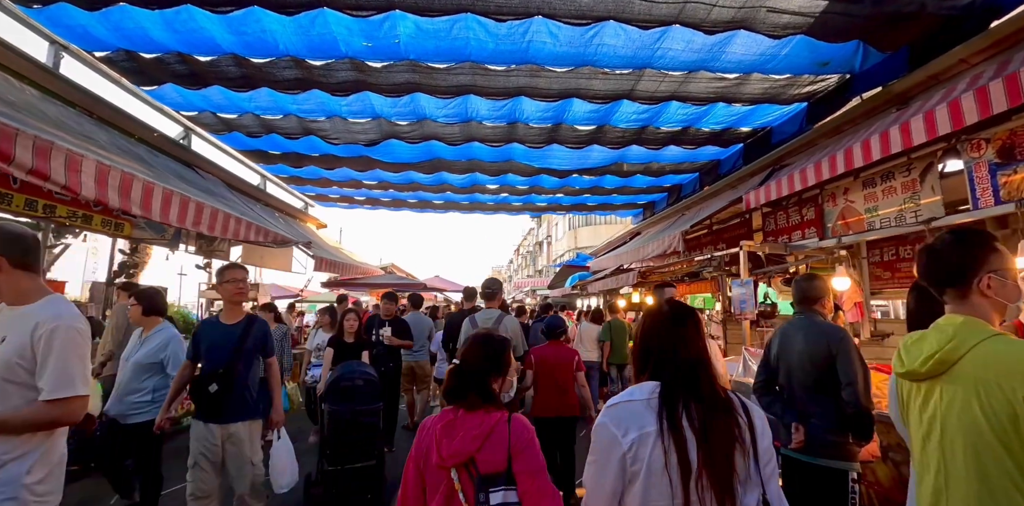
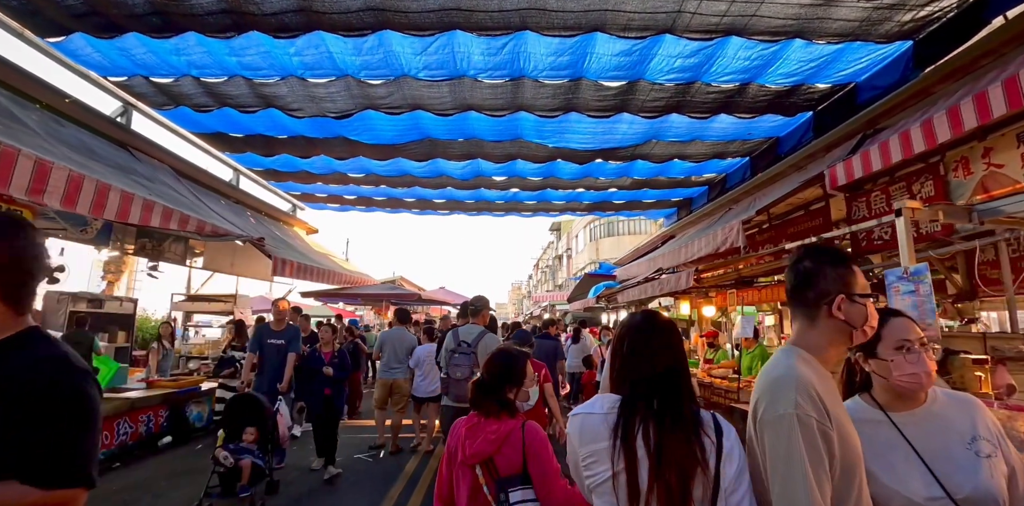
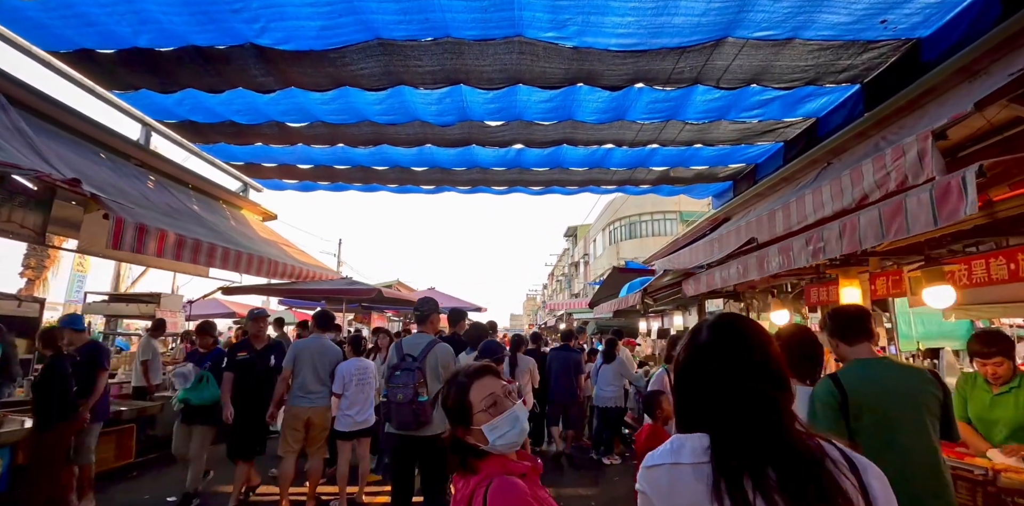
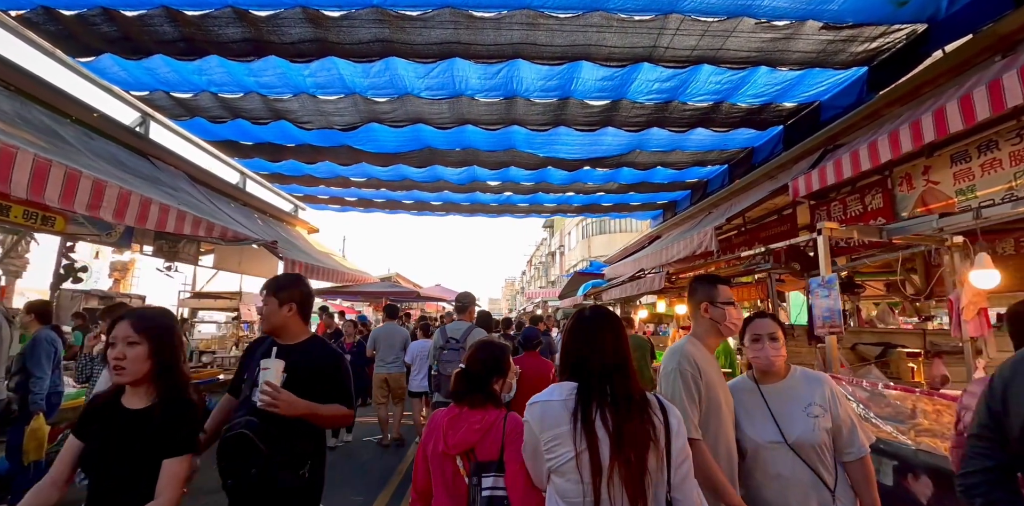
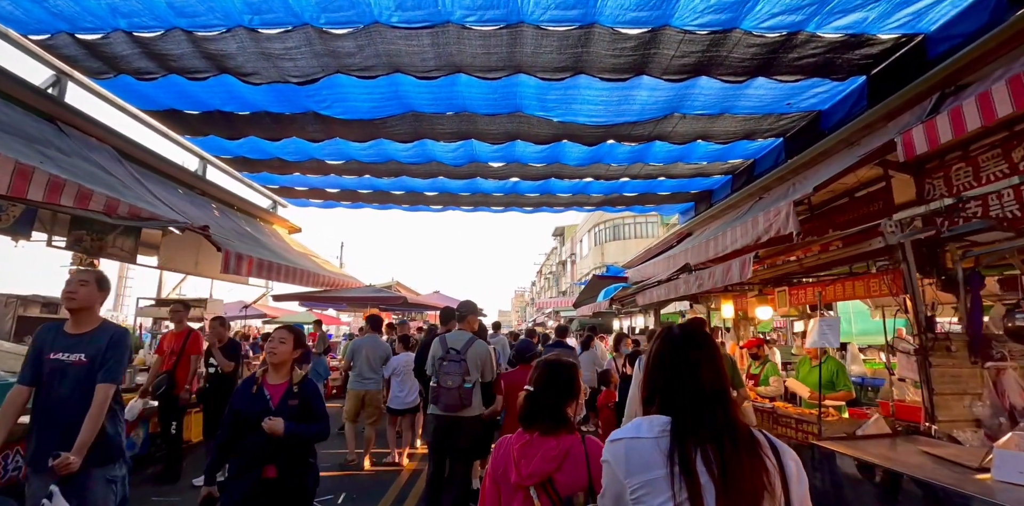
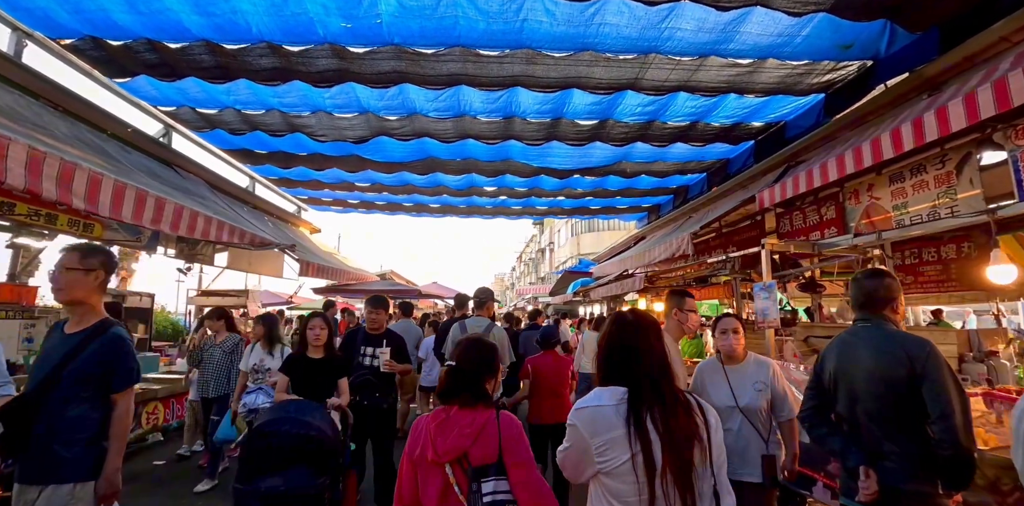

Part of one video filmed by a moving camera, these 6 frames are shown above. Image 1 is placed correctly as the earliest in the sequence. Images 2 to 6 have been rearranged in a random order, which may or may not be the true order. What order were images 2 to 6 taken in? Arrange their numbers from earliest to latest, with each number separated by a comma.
6, 4, 2, 5, 3
